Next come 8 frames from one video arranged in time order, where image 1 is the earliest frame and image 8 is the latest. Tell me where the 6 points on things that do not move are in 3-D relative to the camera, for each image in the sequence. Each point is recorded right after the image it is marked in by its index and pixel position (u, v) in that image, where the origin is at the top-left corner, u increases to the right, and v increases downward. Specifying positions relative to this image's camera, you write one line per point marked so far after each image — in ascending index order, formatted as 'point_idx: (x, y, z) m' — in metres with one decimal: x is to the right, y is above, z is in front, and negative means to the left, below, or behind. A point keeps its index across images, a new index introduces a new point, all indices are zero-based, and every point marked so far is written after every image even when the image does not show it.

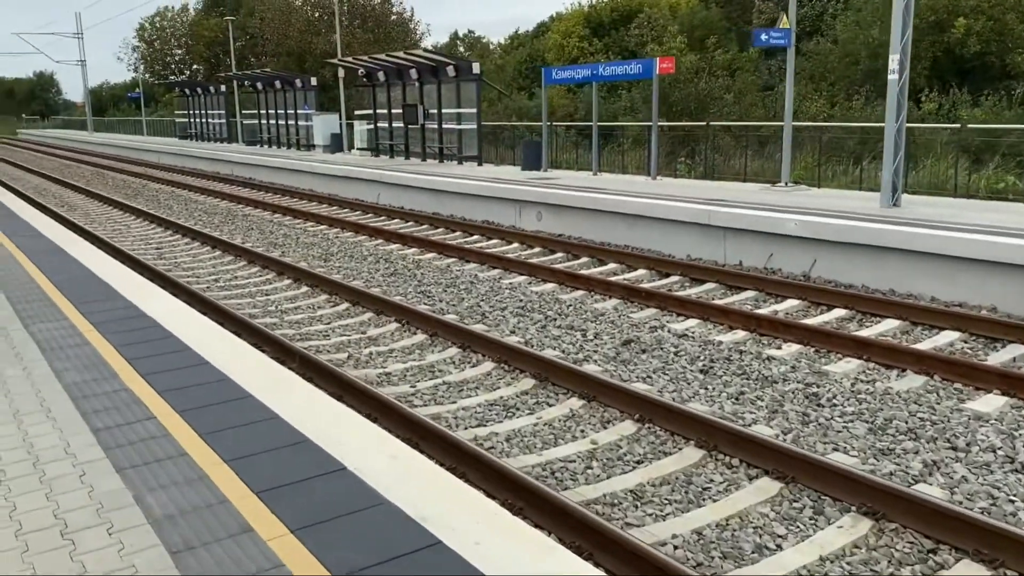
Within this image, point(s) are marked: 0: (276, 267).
0: (-3.3, +0.3, +12.2) m
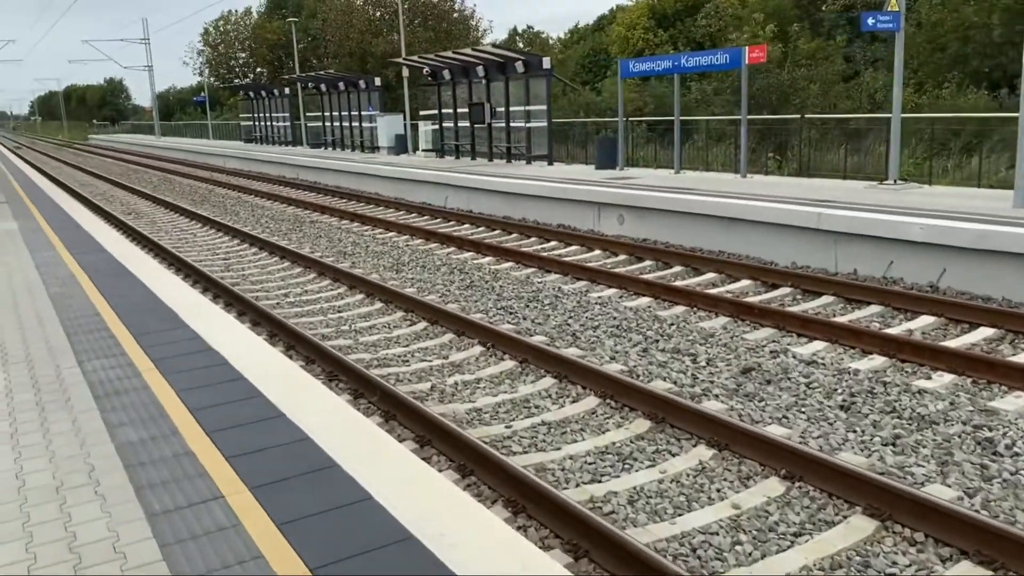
0: (-2.2, +0.1, +11.5) m
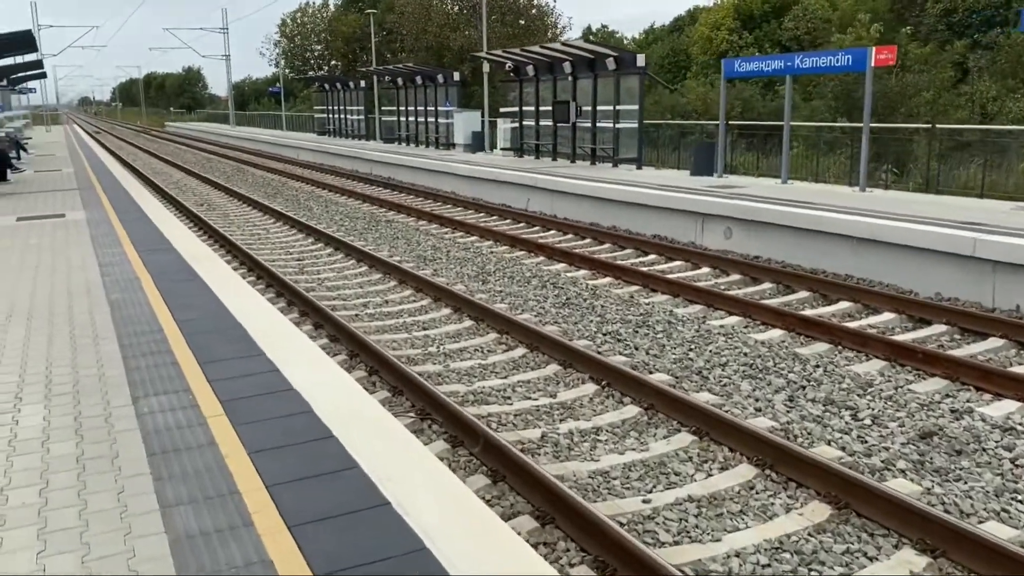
0: (-1.0, 0.0, +10.4) m
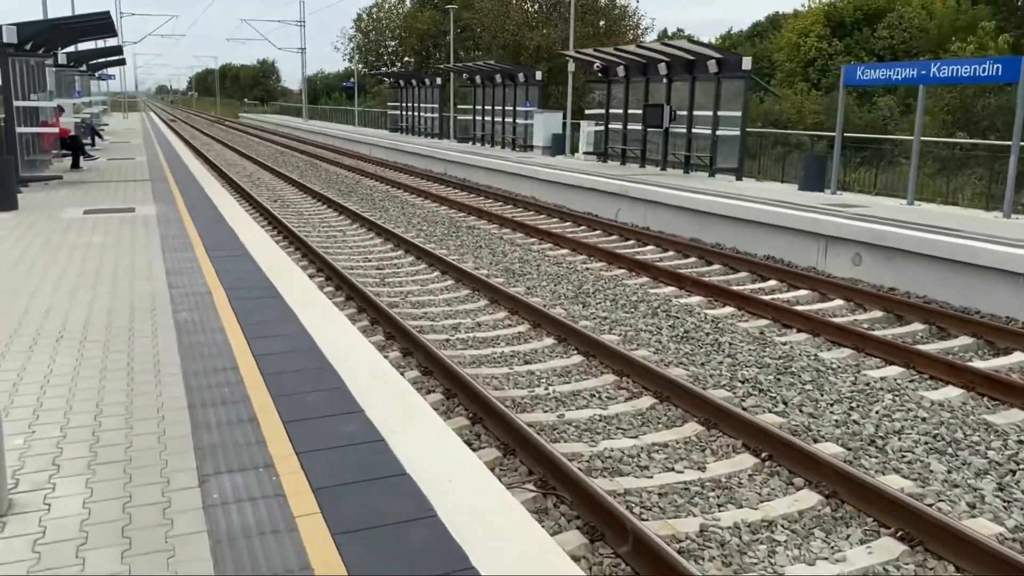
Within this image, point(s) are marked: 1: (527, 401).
0: (+0.2, -0.3, +9.2) m
1: (+0.1, -0.9, +6.8) m
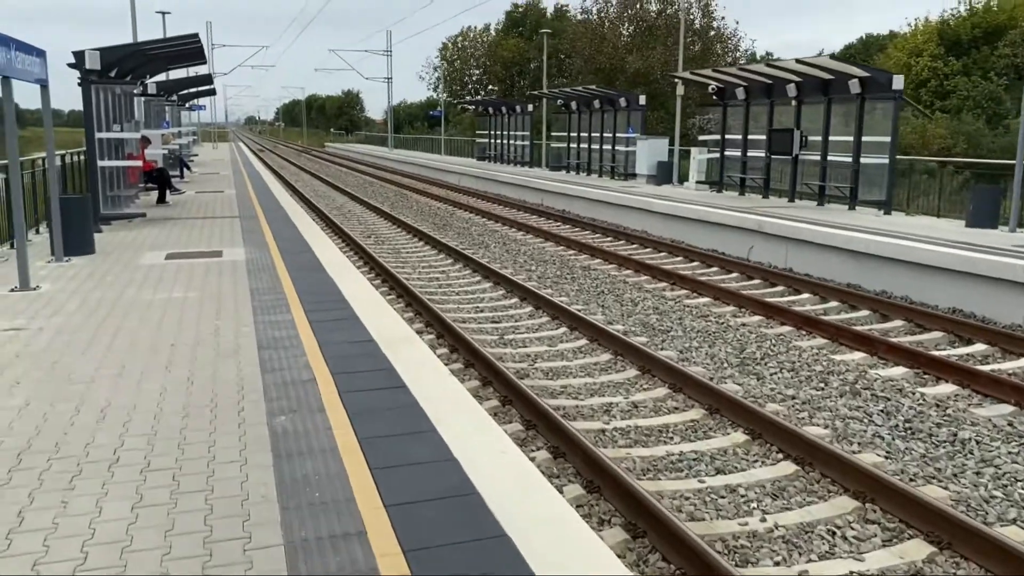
0: (+1.6, -0.9, +7.3) m
1: (+1.3, -1.4, +4.9) m
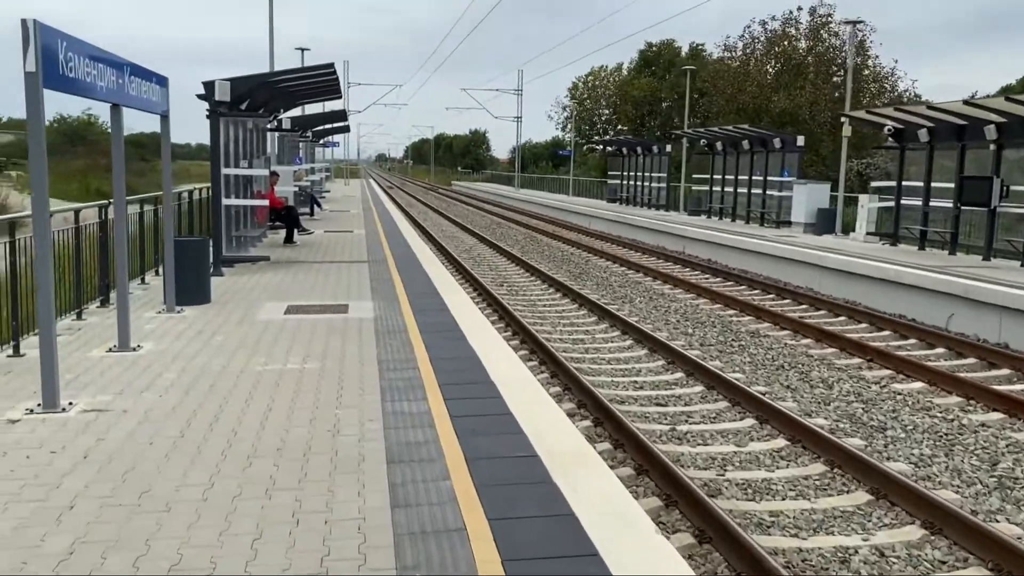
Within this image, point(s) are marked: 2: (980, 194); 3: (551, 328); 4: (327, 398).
0: (+2.8, -1.5, +5.4) m
1: (+2.2, -1.9, +3.0) m
2: (+8.8, +1.7, +16.4) m
3: (+0.5, -0.6, +12.4) m
4: (-1.3, -0.8, +6.1) m
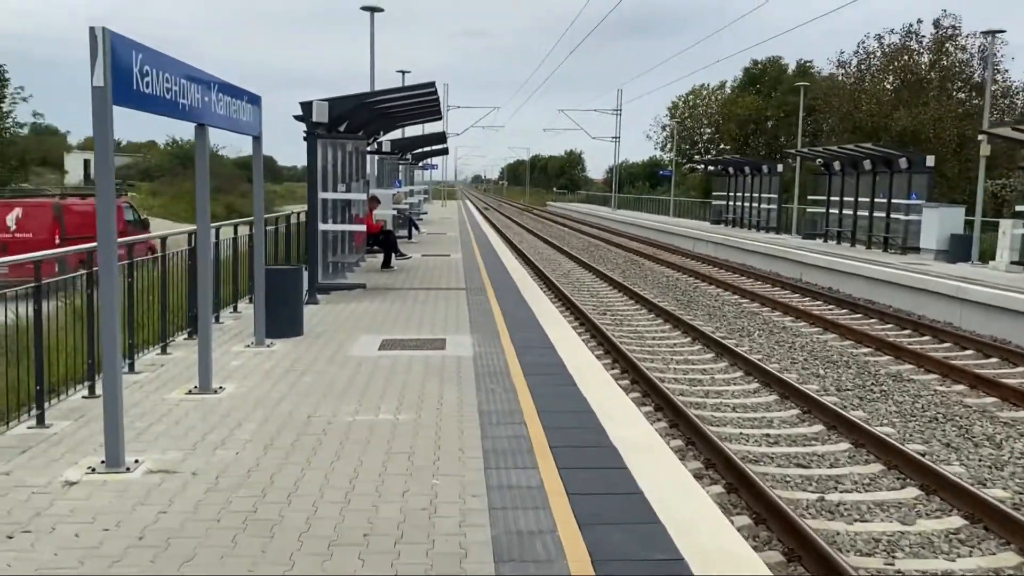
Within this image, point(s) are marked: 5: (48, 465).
0: (+3.4, -1.8, +4.1) m
1: (+2.5, -2.1, +1.8) m
2: (+10.6, +1.1, +14.6) m
3: (+2.0, -1.0, +11.4) m
4: (-0.5, -1.0, +5.3) m
5: (-2.5, -1.0, +4.8) m
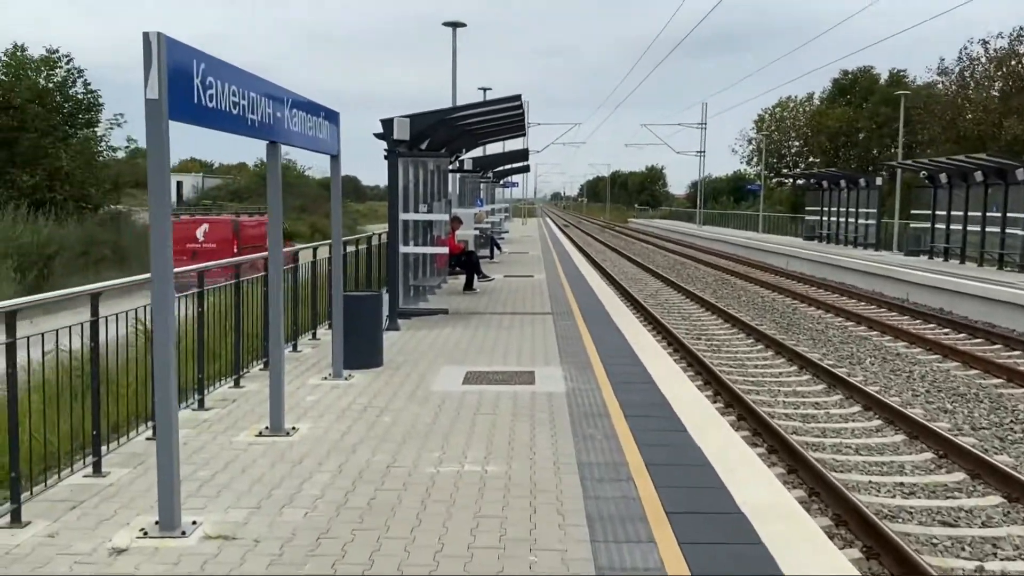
0: (+3.9, -2.0, +3.0) m
1: (+2.8, -2.3, +0.8) m
2: (+11.9, +0.8, +12.9) m
3: (+3.1, -1.3, +10.4) m
4: (0.0, -1.2, +4.6) m
5: (-2.0, -1.2, +4.3) m
